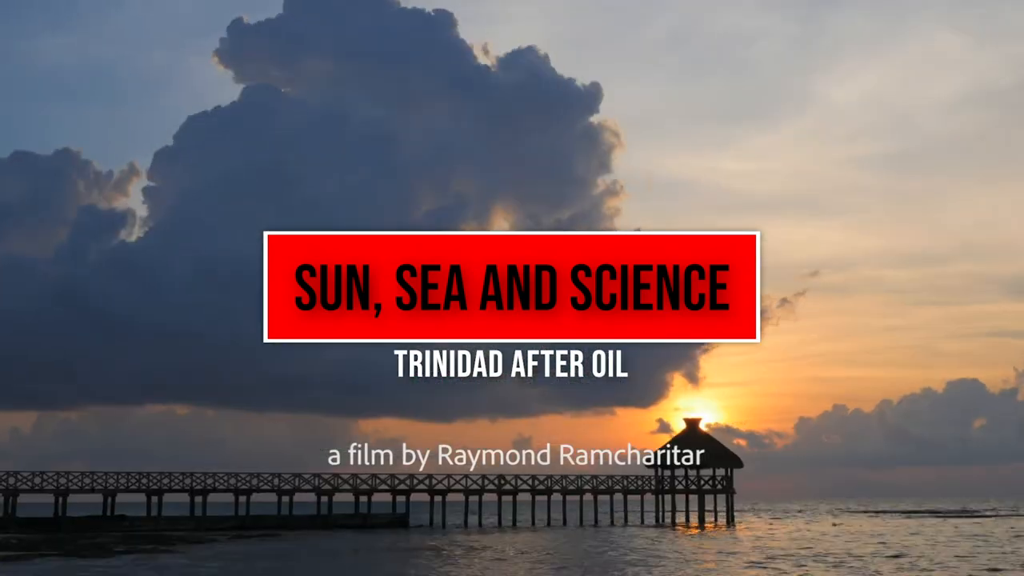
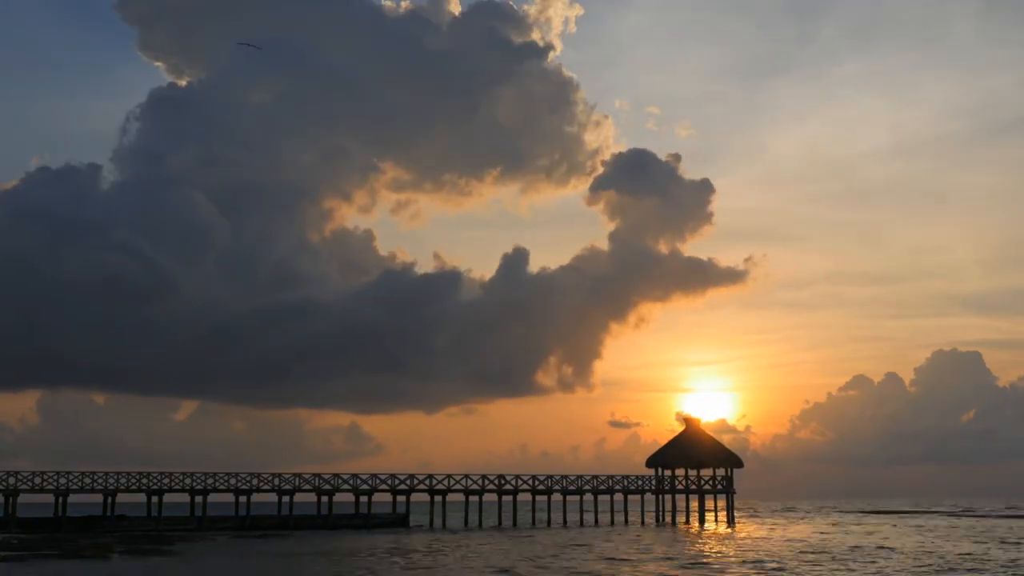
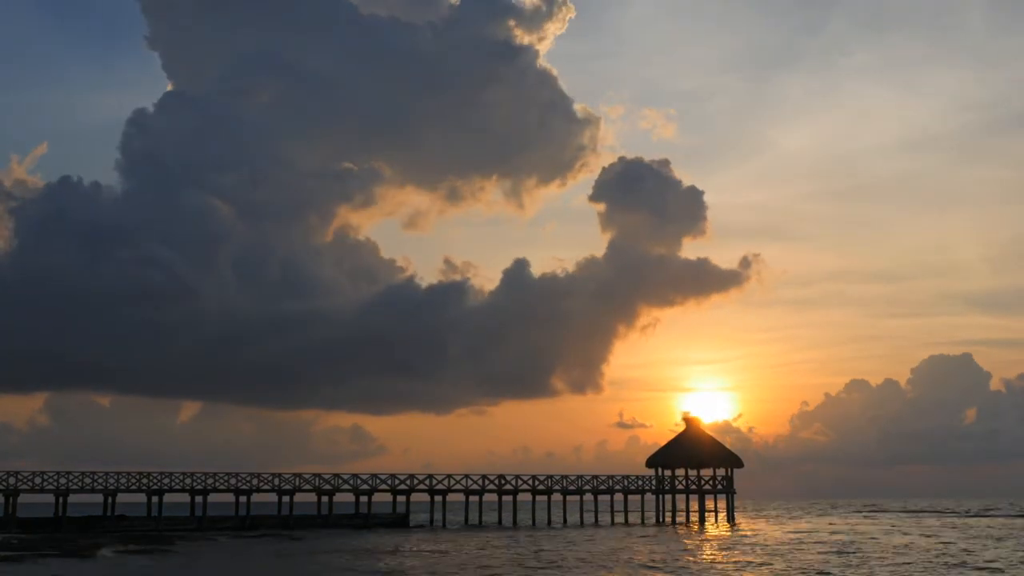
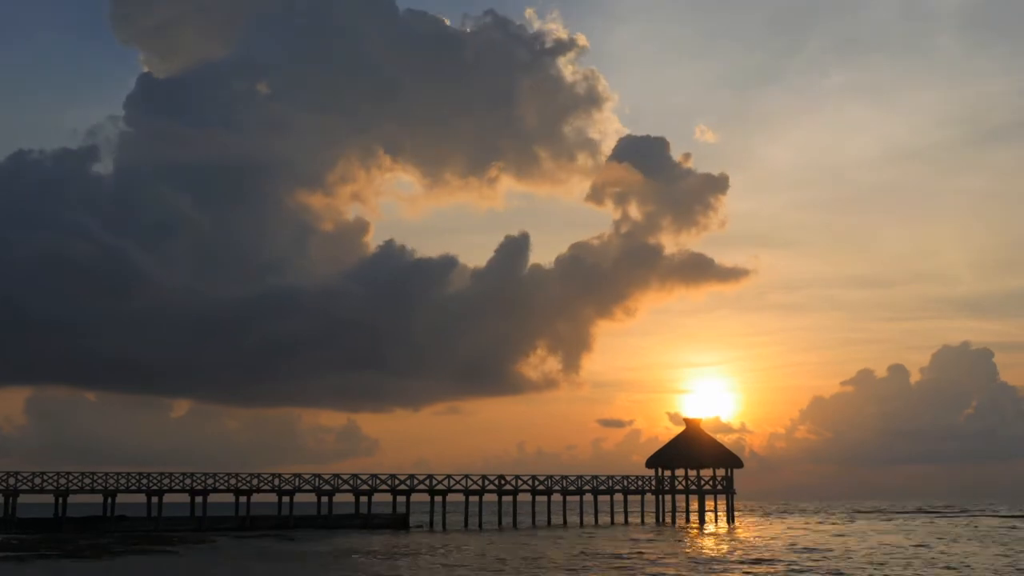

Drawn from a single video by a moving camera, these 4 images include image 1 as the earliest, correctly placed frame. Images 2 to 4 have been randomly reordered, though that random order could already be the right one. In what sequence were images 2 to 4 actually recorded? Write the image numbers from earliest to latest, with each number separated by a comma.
3, 2, 4
